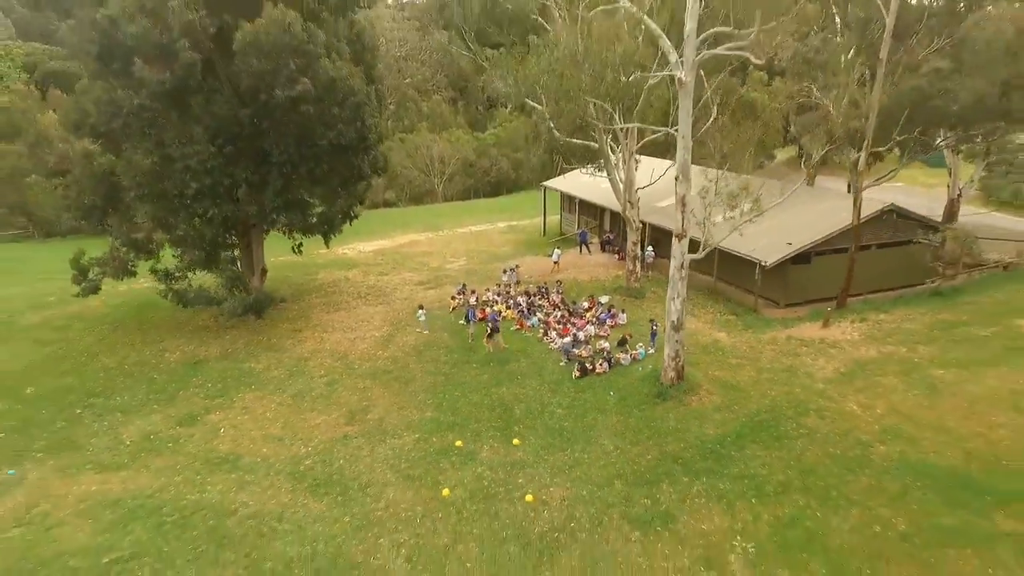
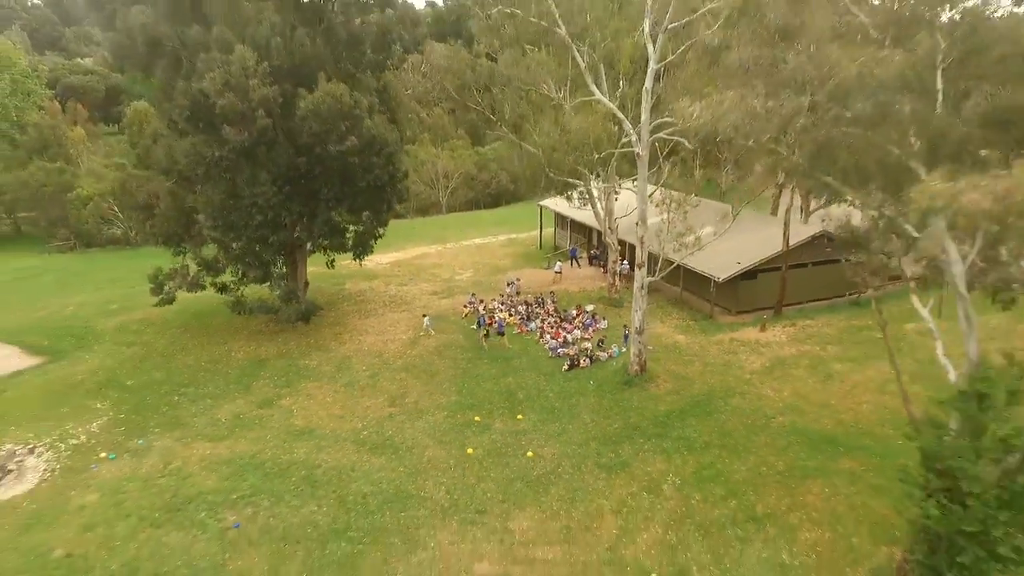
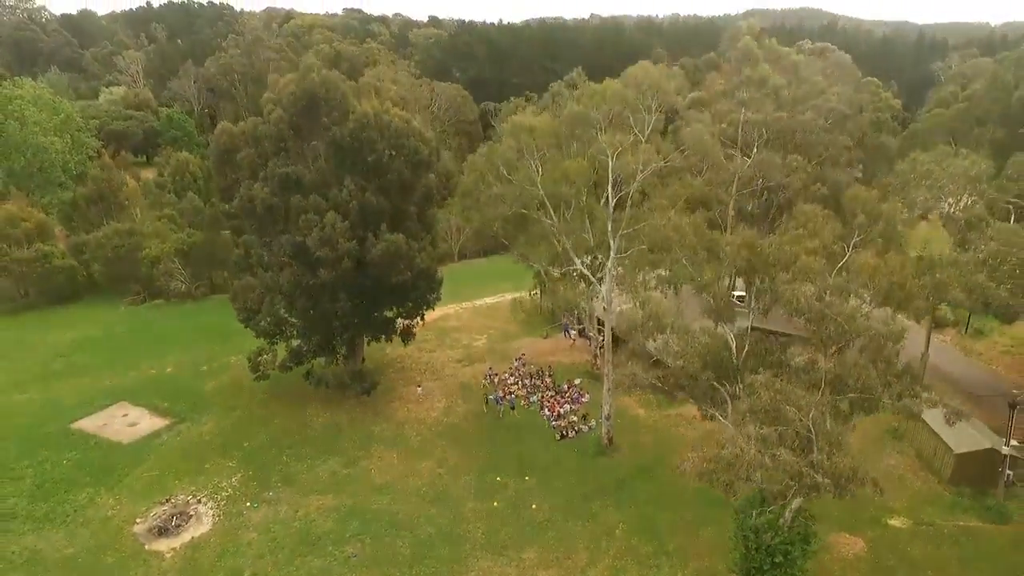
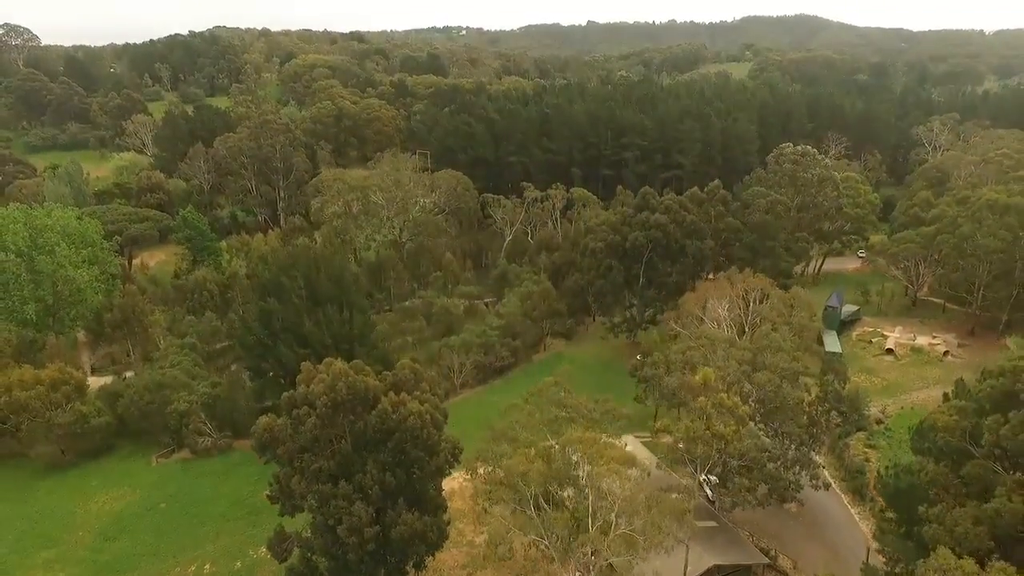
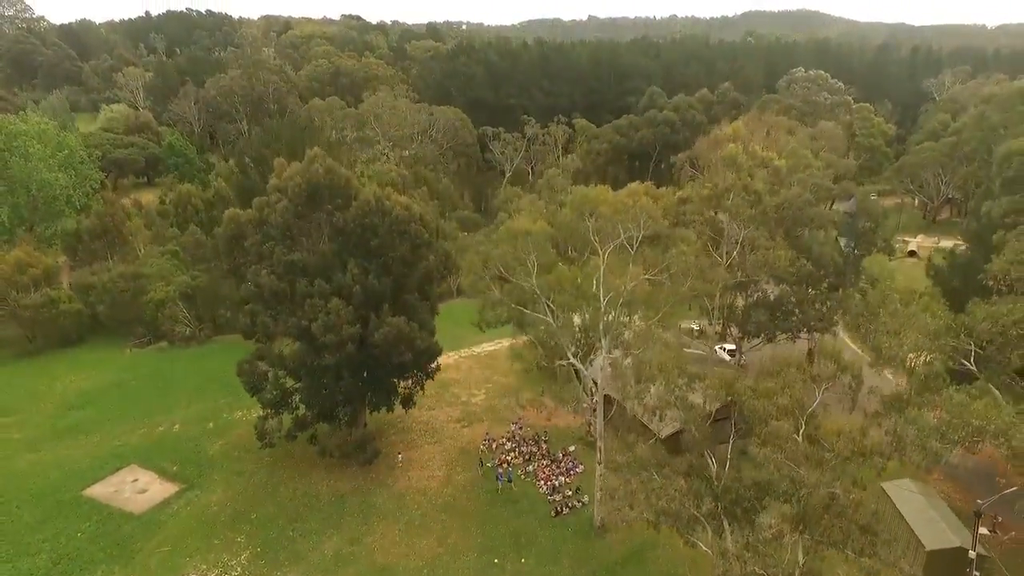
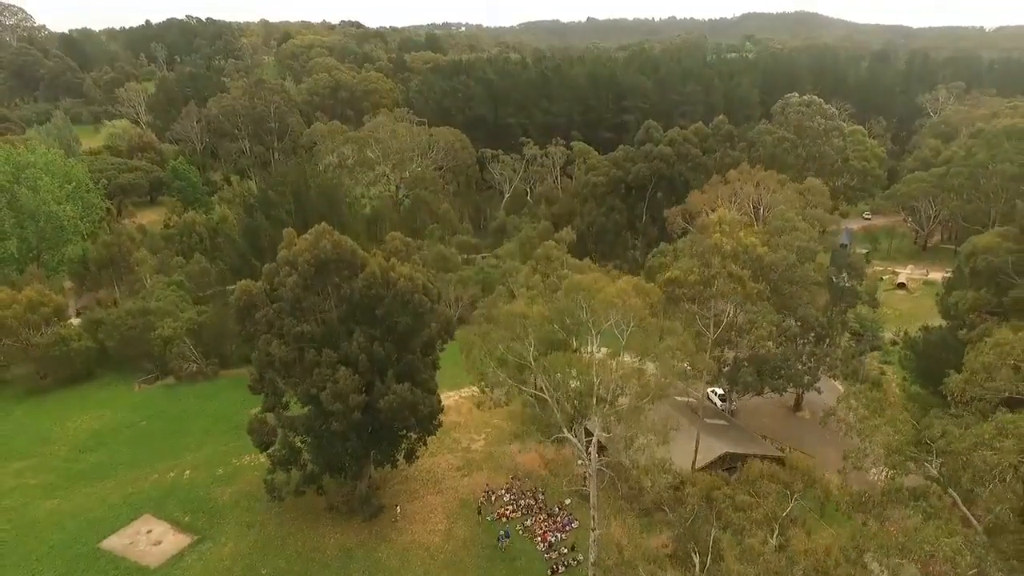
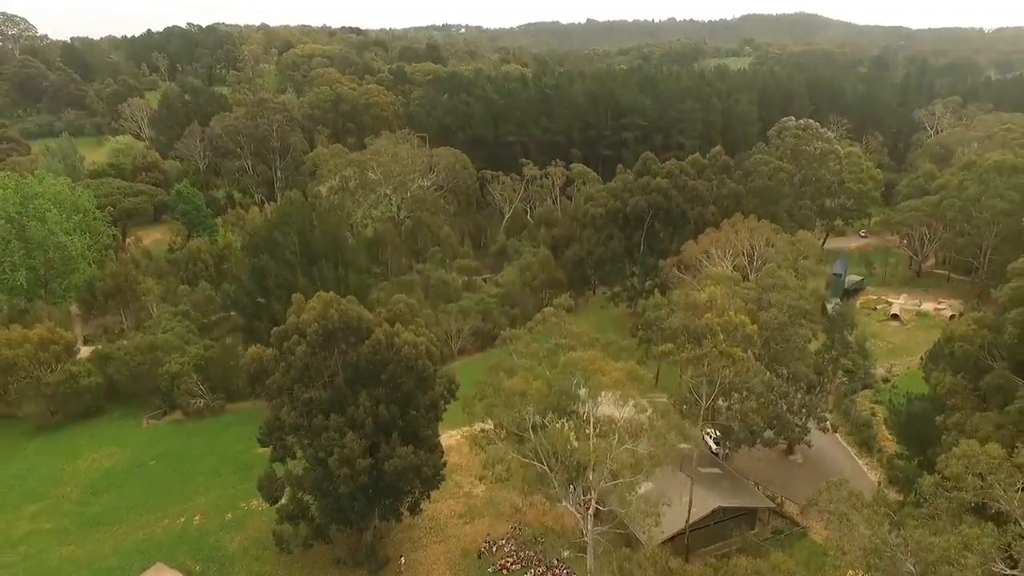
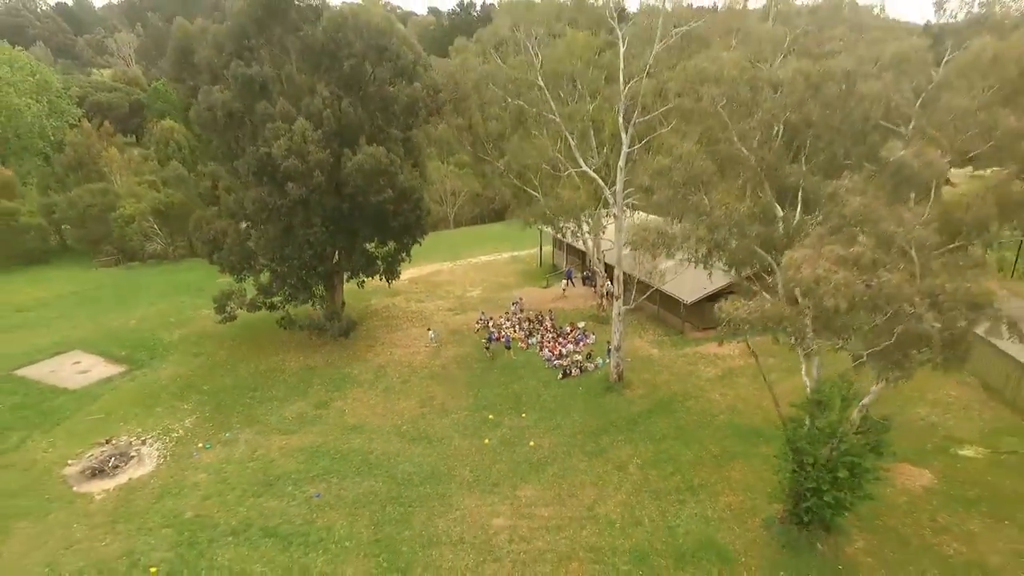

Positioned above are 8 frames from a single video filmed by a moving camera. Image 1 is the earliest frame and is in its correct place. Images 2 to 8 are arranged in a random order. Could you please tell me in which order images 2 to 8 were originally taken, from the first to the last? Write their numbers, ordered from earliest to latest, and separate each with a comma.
2, 8, 3, 5, 6, 7, 4
